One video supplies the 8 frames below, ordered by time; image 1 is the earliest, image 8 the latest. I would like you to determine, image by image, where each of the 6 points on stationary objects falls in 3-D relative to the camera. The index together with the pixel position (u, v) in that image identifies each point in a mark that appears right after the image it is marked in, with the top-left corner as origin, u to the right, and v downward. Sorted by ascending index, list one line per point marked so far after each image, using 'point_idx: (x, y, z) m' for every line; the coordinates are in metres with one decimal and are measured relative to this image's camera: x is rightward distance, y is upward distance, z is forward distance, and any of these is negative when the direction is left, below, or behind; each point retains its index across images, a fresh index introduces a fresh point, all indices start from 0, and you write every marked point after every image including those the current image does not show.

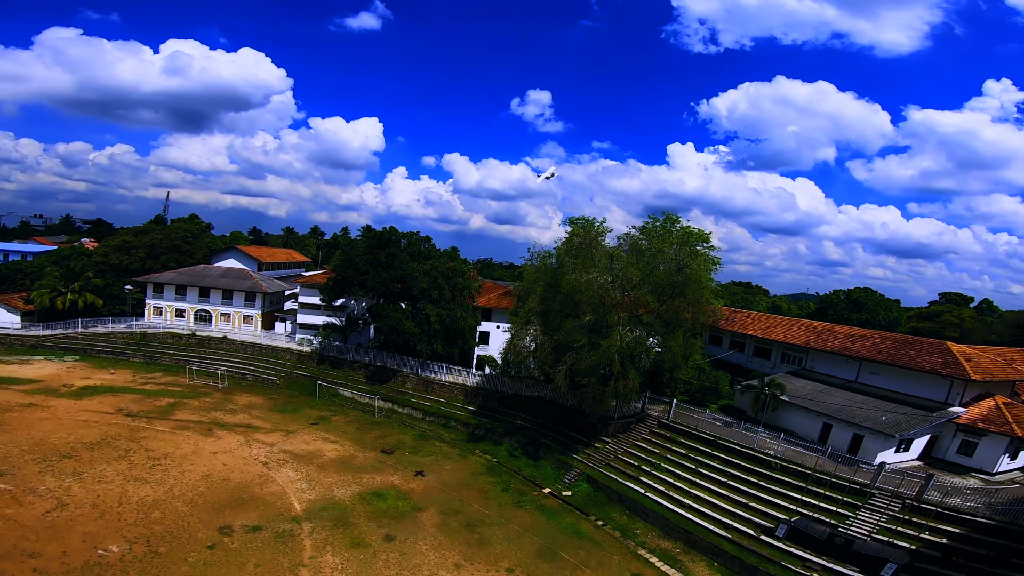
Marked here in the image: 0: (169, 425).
0: (-10.3, -4.1, +19.1) m
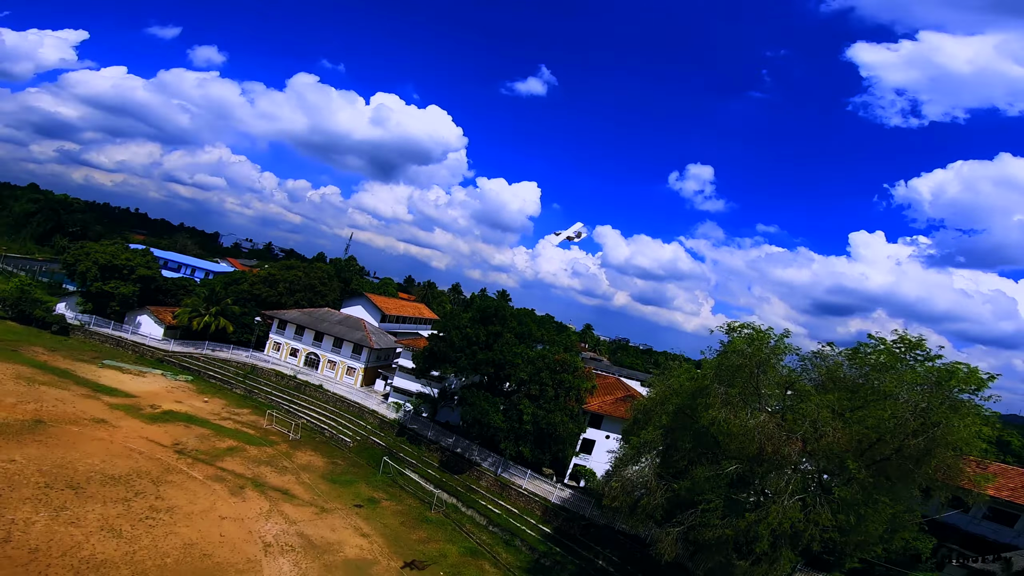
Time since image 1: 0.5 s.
0: (-8.4, -5.1, +17.5) m
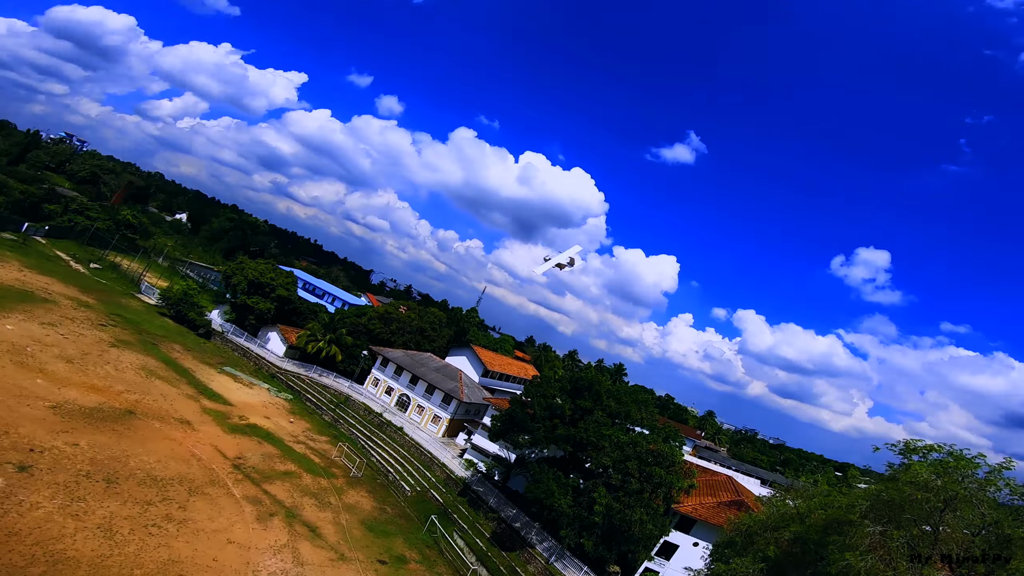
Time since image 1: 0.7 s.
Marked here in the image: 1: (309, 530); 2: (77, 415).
0: (-7.3, -5.6, +17.6) m
1: (-5.4, -6.4, +17.0) m
2: (-13.2, -3.9, +19.4) m
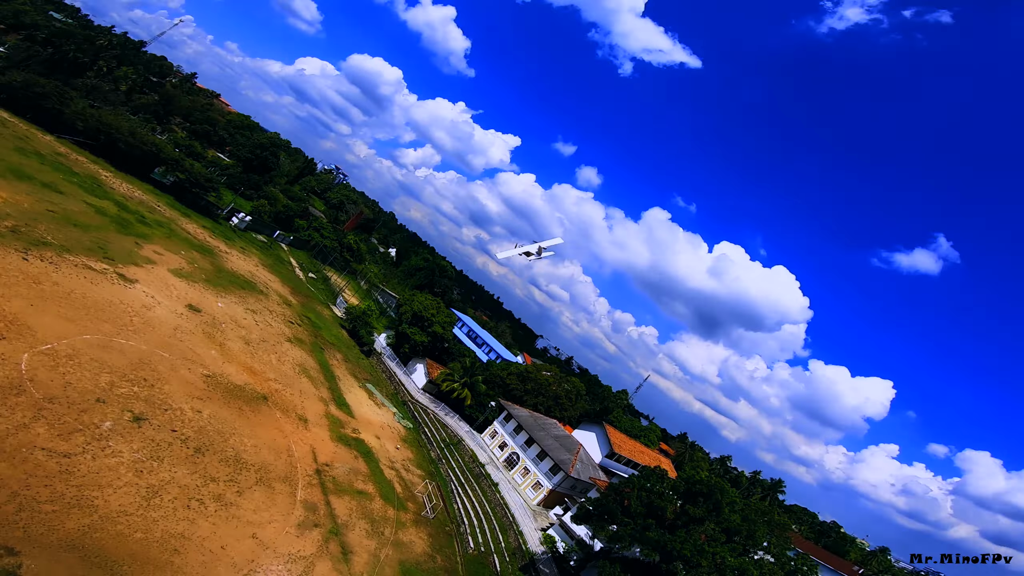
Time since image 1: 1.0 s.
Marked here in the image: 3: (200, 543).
0: (-6.1, -6.3, +19.1) m
1: (-4.7, -7.3, +17.7) m
2: (-10.4, -3.7, +22.9) m
3: (-7.0, -5.8, +14.3) m
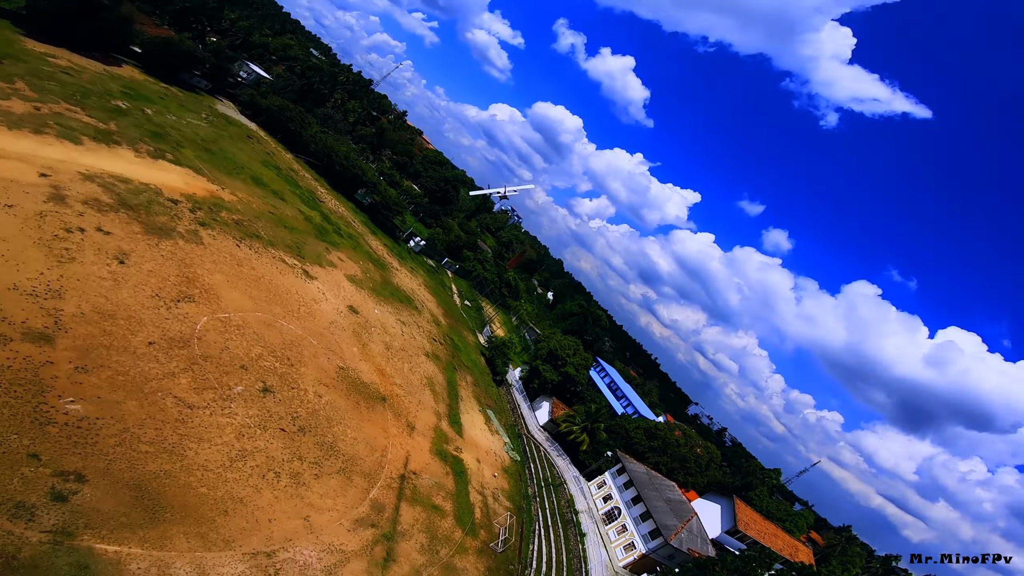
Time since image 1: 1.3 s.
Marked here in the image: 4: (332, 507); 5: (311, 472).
0: (-4.3, -6.7, +20.5) m
1: (-3.6, -7.8, +18.7) m
2: (-6.6, -3.9, +25.7) m
3: (-6.5, -5.6, +16.3) m
4: (-5.2, -6.3, +18.5) m
5: (-6.1, -5.5, +19.2) m
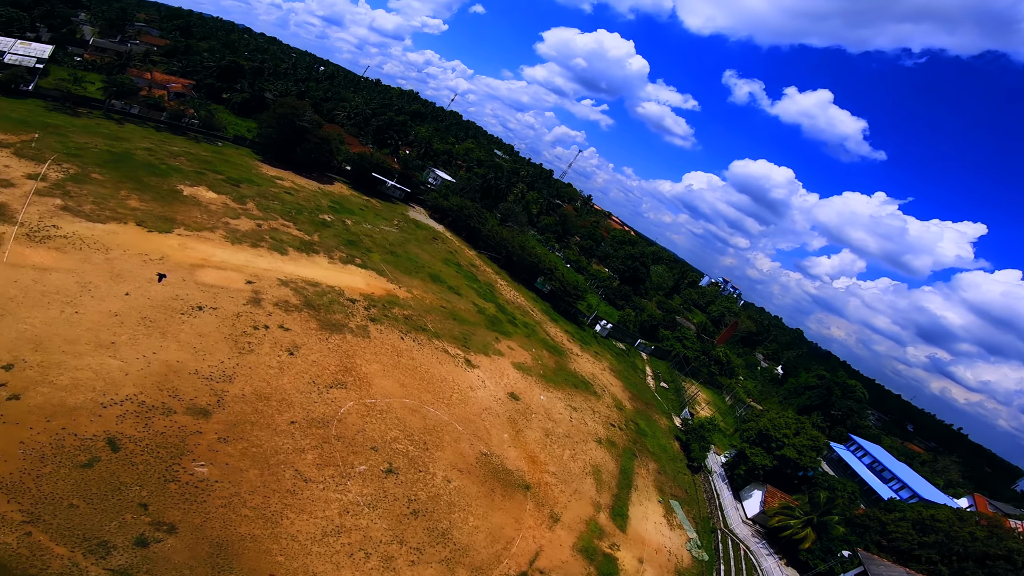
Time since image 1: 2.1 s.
0: (-0.8, -9.0, +18.6) m
1: (-0.9, -9.8, +16.5) m
2: (-1.0, -7.0, +24.6) m
3: (-4.6, -7.6, +15.8) m
4: (-2.5, -8.4, +17.2) m
5: (-3.1, -7.8, +18.3) m
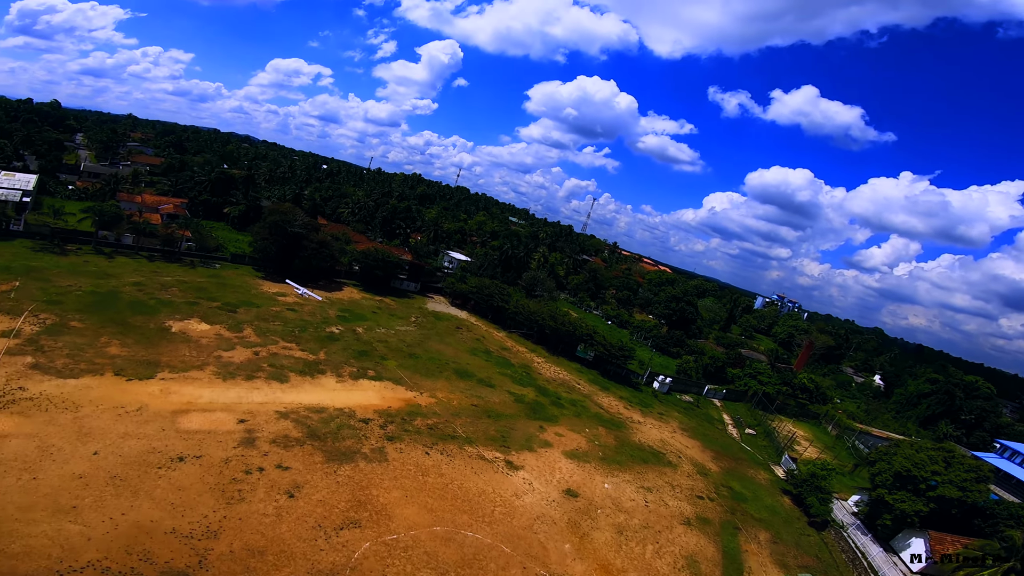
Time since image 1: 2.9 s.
0: (+1.2, -11.0, +13.7) m
1: (+1.2, -11.6, +11.6) m
2: (+1.2, -9.8, +19.9) m
3: (-3.0, -10.3, +11.4) m
4: (-0.7, -10.8, +12.5) m
5: (-1.2, -10.4, +13.7) m
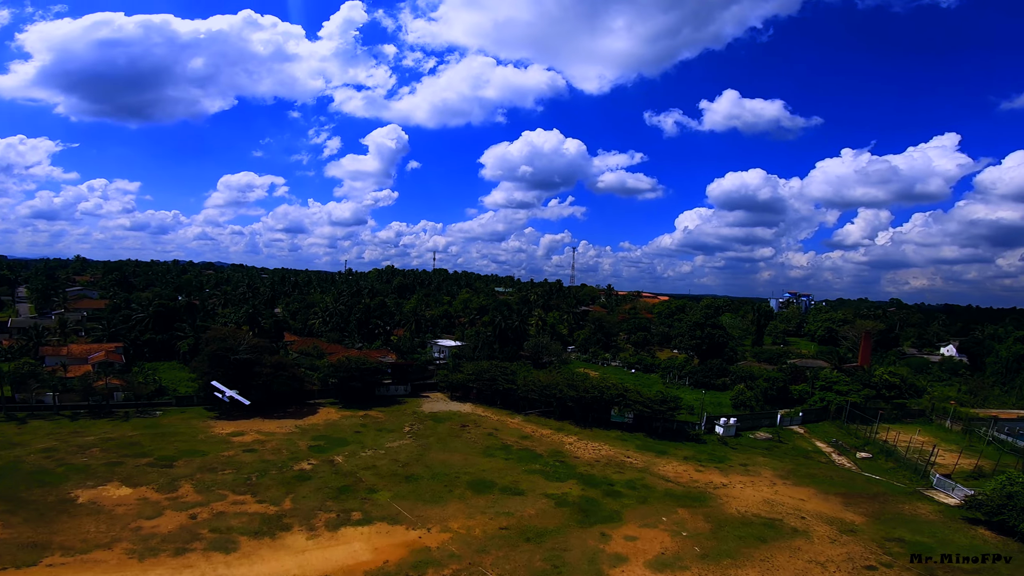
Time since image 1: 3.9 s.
0: (+4.0, -11.1, +5.5) m
1: (+4.1, -11.5, +3.4) m
2: (+3.7, -10.6, +11.9) m
3: (-0.3, -11.3, +3.2) m
4: (+2.1, -11.3, +4.3) m
5: (+1.4, -11.1, +5.5) m
